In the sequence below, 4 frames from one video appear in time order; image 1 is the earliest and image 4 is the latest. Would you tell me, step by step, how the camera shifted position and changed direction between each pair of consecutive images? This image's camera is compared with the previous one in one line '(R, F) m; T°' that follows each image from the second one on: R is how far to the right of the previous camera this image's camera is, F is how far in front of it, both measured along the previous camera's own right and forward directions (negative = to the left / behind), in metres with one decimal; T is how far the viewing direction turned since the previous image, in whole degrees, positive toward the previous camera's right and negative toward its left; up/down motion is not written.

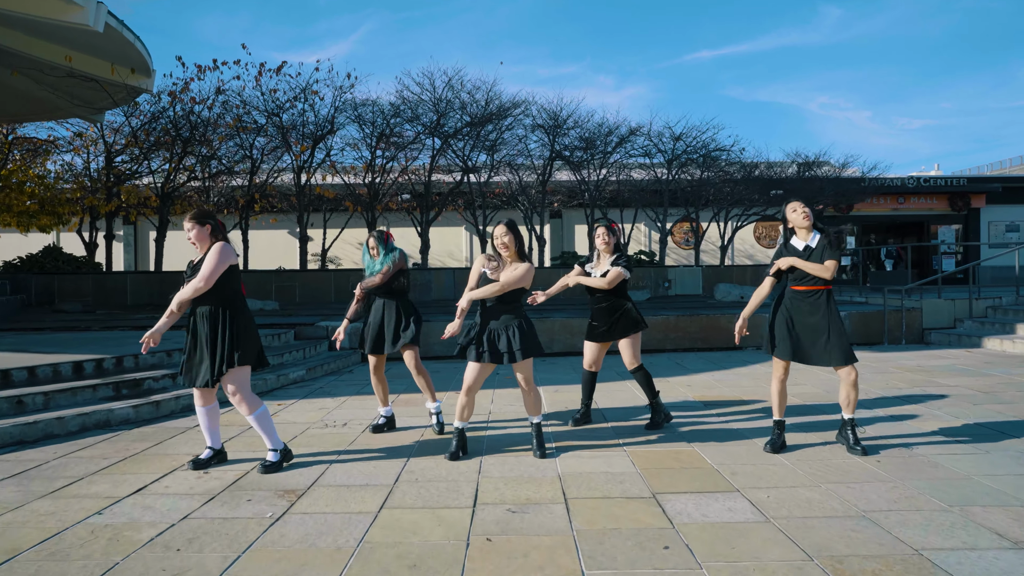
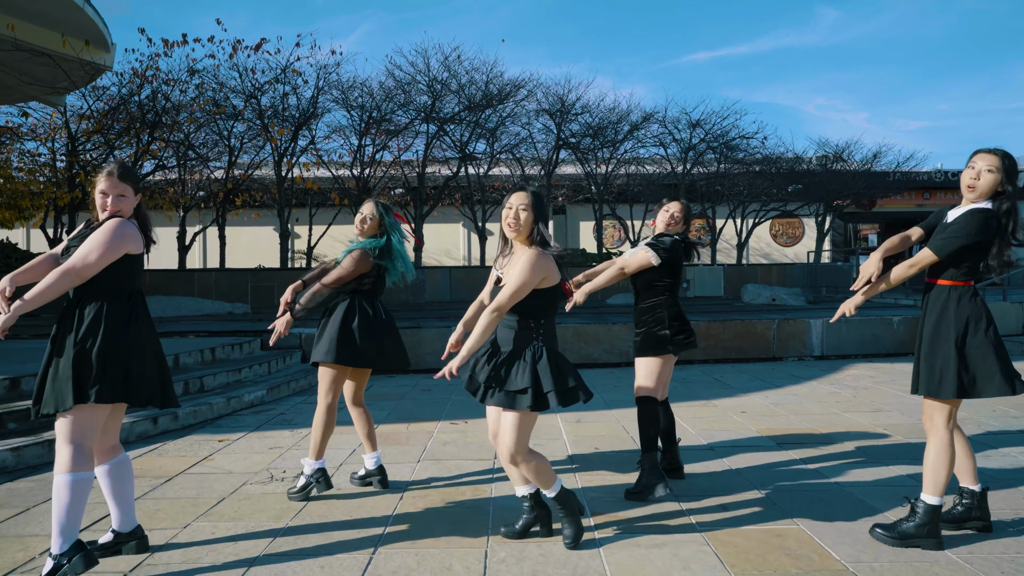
(-0.1, +1.6) m; 0°
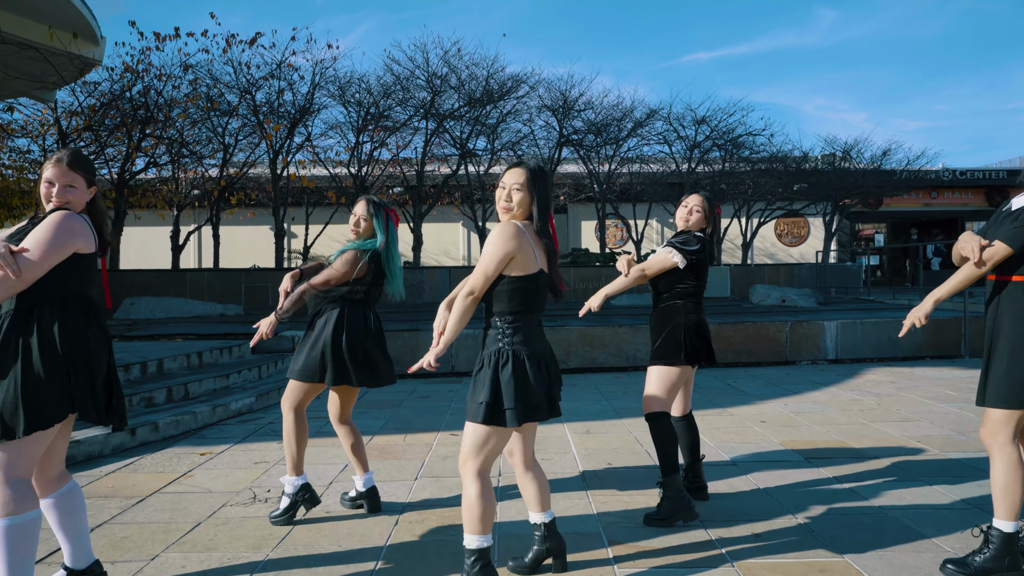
(0.0, +0.4) m; 0°
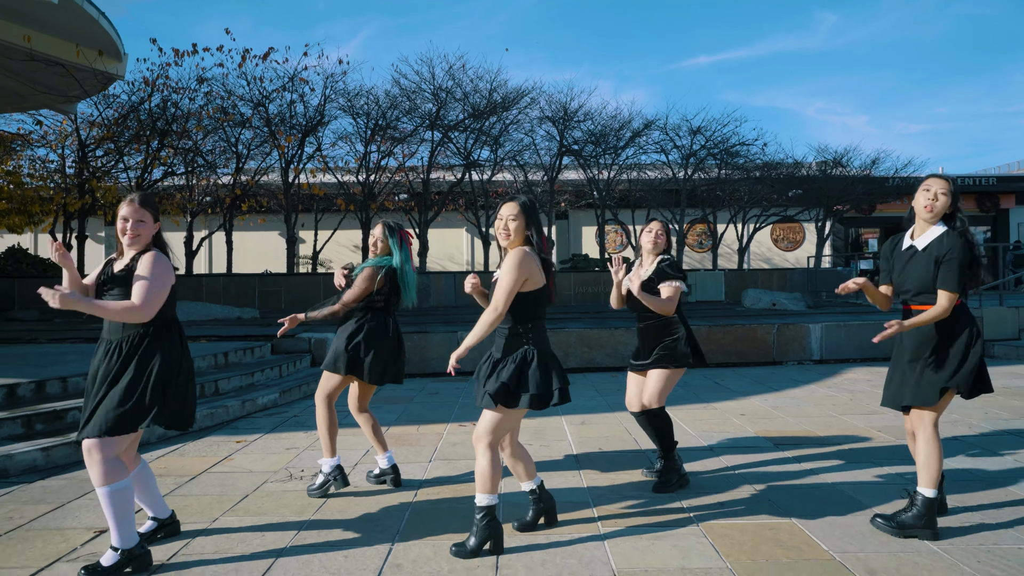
(0.0, -0.6) m; 0°
